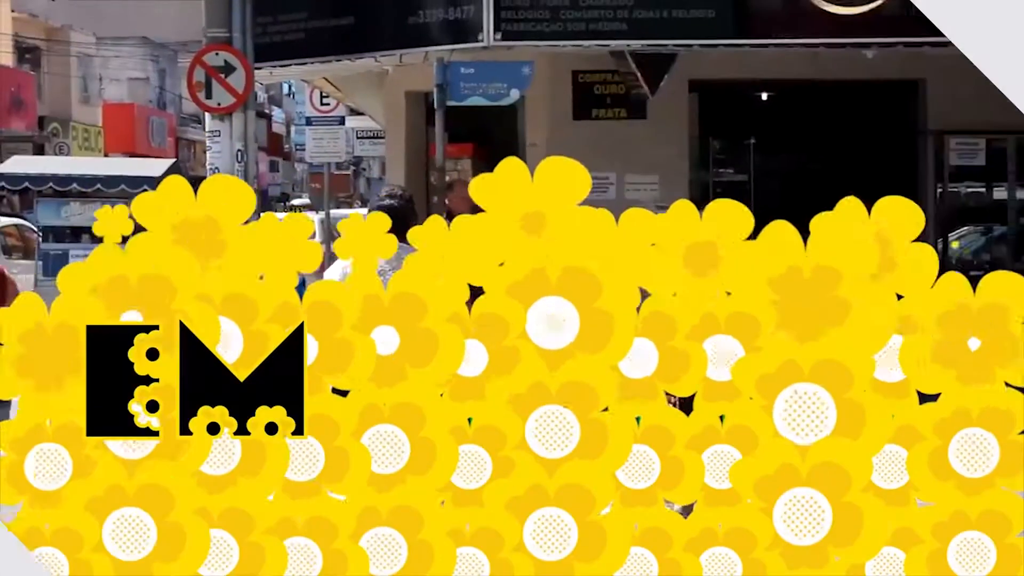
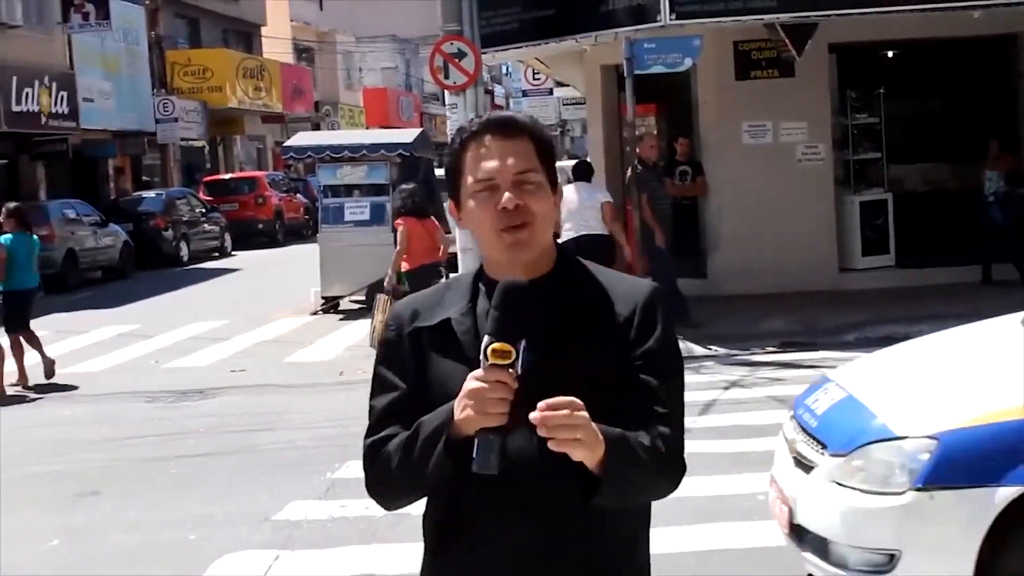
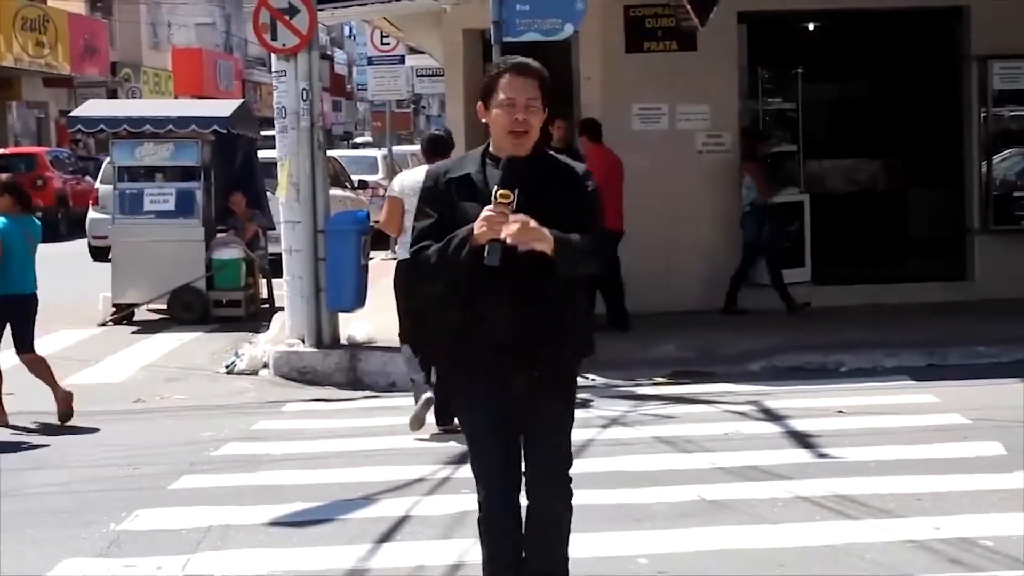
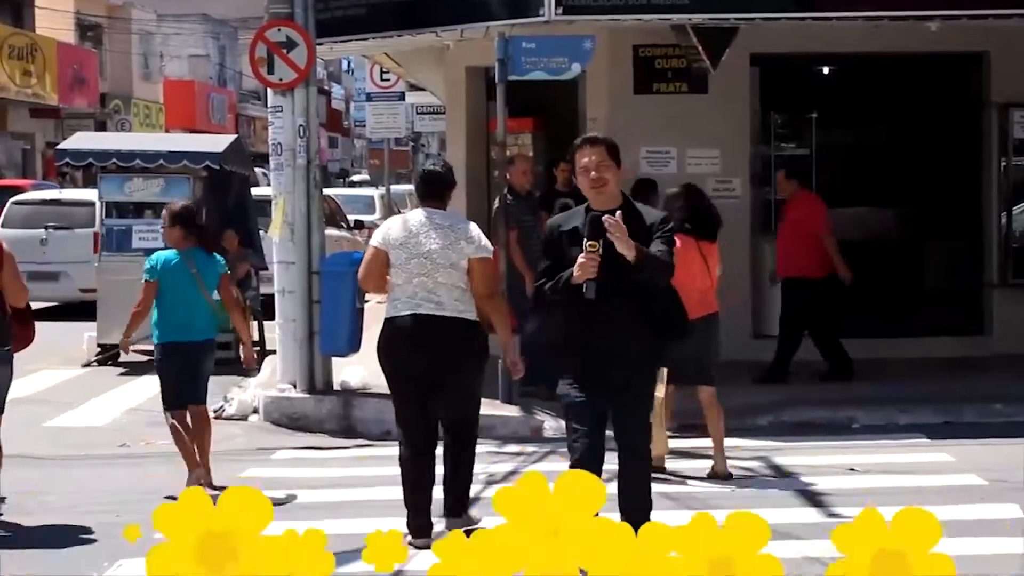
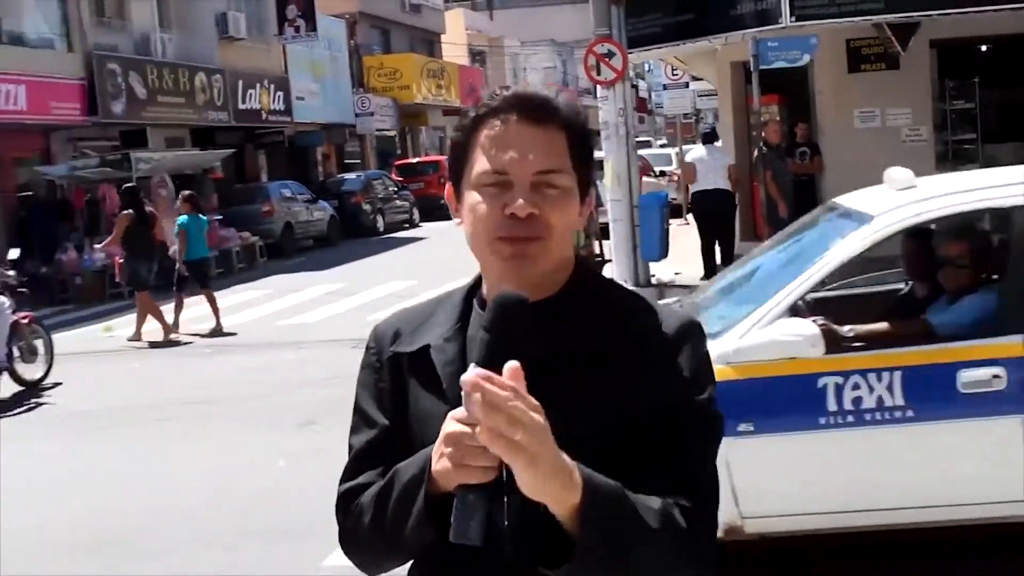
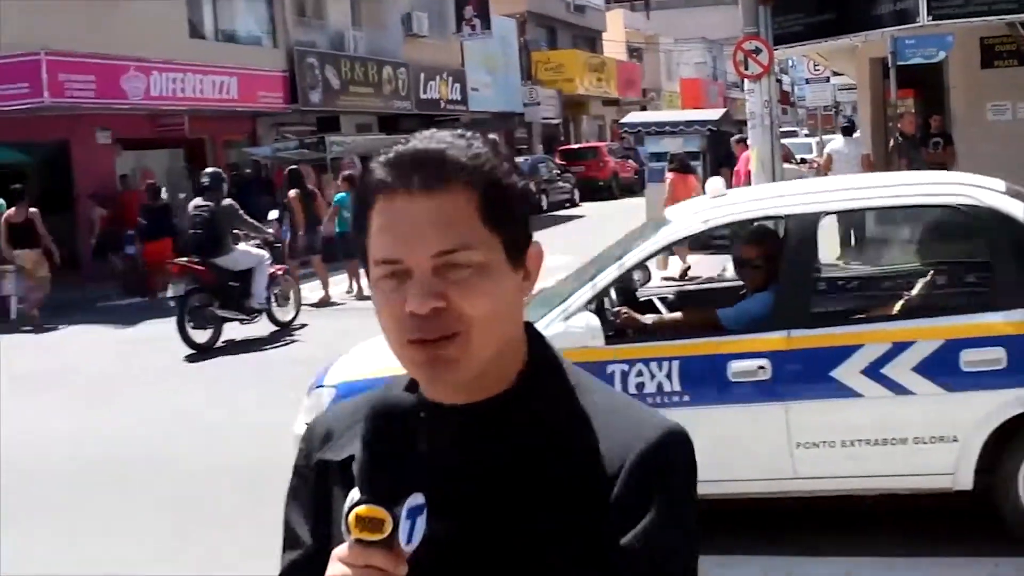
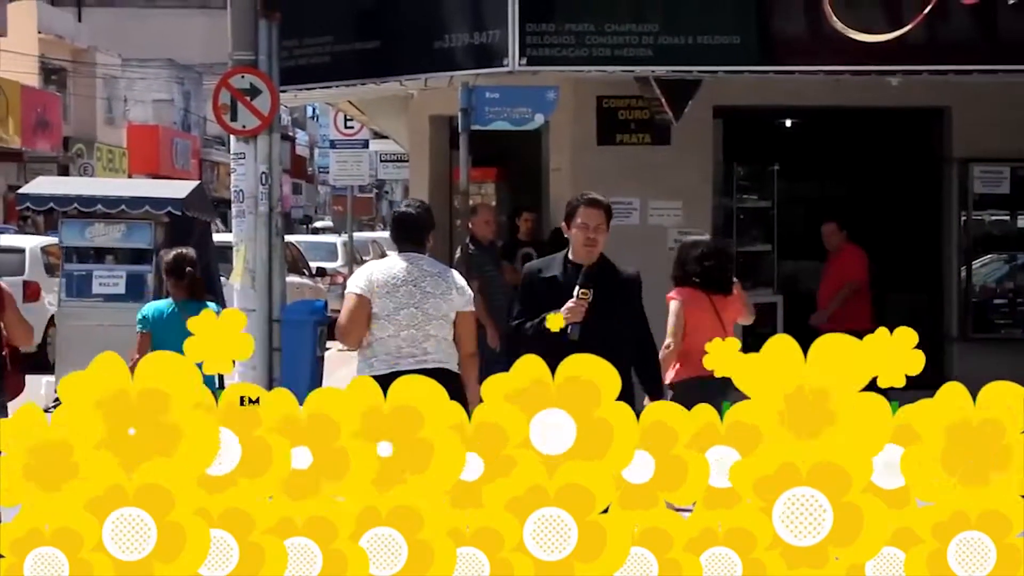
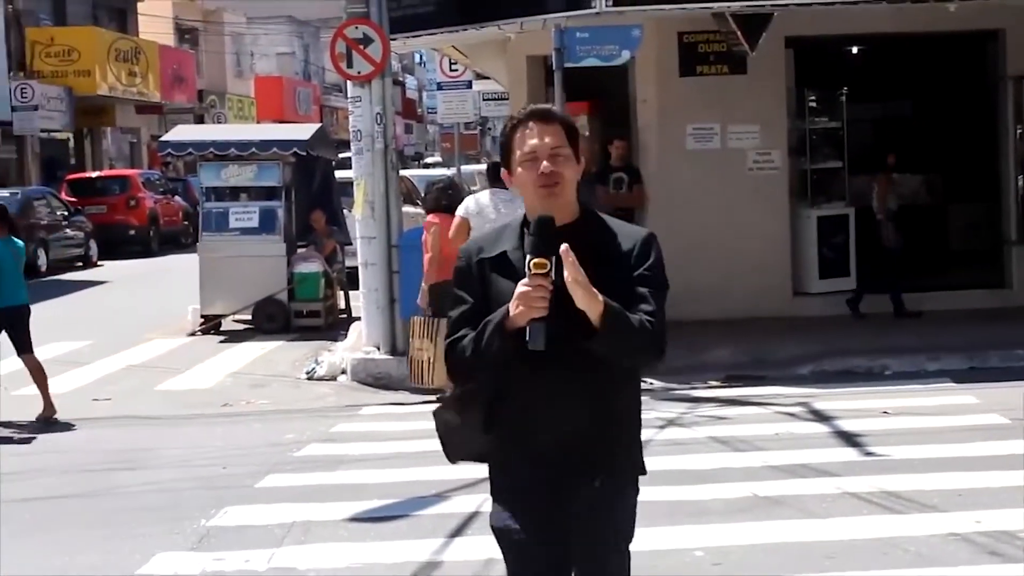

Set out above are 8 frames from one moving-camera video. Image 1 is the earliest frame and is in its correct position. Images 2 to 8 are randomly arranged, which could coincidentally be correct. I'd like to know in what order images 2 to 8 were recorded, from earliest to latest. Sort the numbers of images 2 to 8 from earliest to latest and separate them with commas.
7, 4, 3, 8, 2, 5, 6
